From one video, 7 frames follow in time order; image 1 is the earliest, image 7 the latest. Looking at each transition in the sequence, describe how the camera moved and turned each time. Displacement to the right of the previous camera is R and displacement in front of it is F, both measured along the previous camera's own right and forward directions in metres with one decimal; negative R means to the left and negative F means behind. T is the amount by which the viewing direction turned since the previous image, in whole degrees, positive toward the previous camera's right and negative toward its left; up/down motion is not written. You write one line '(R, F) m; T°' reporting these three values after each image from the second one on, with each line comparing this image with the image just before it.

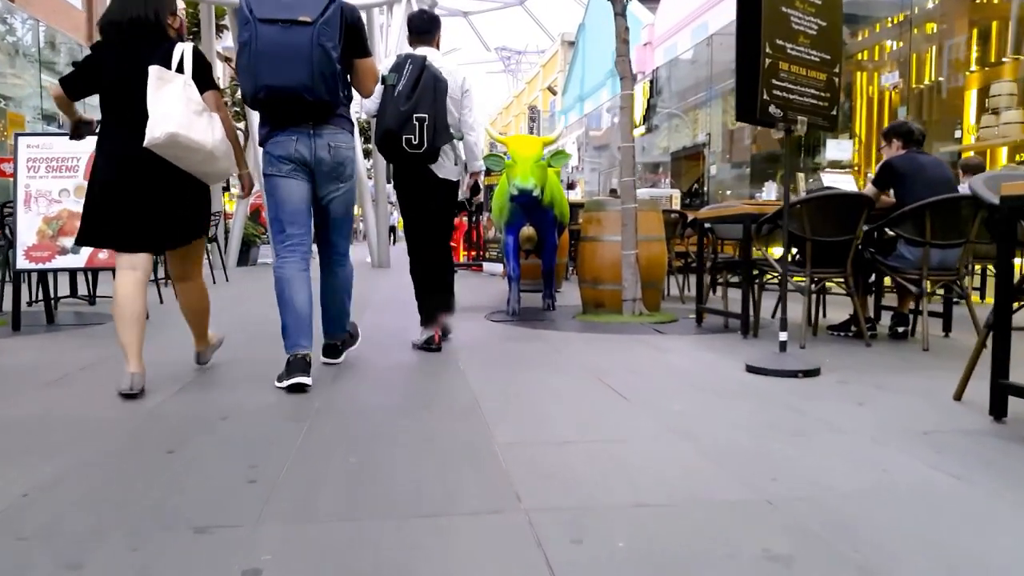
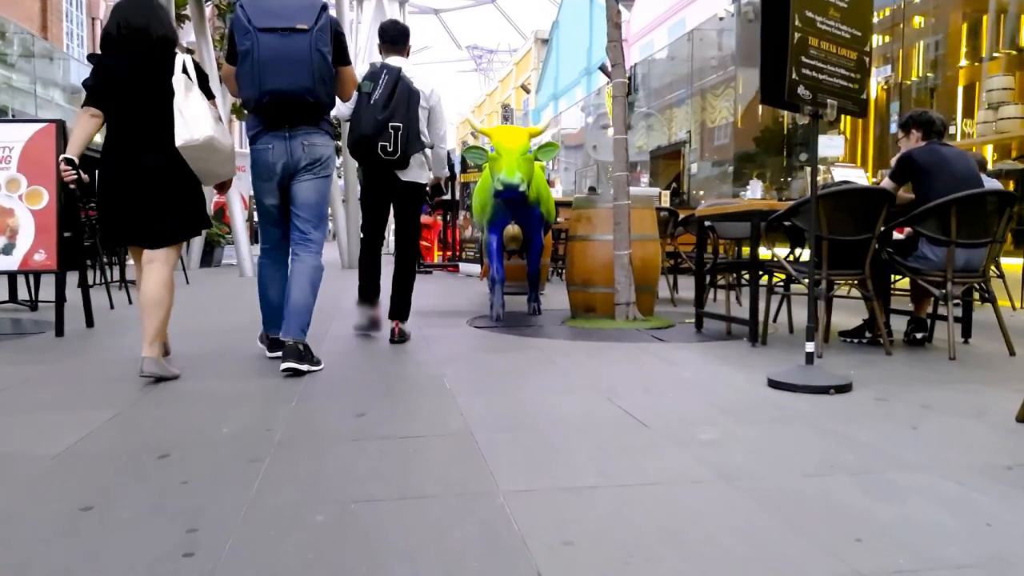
(-0.1, +0.5) m; +2°
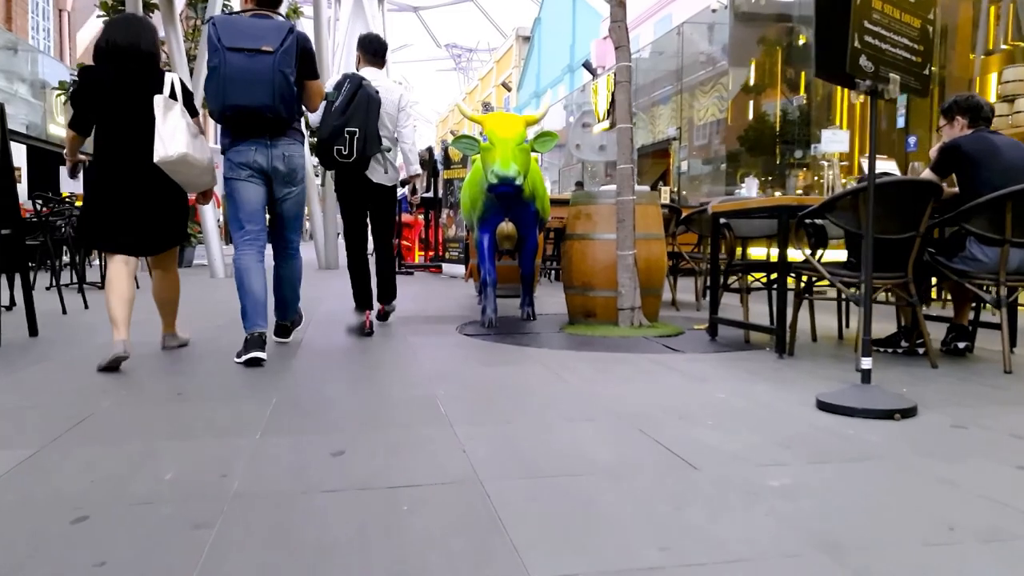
(-0.1, +0.5) m; +2°
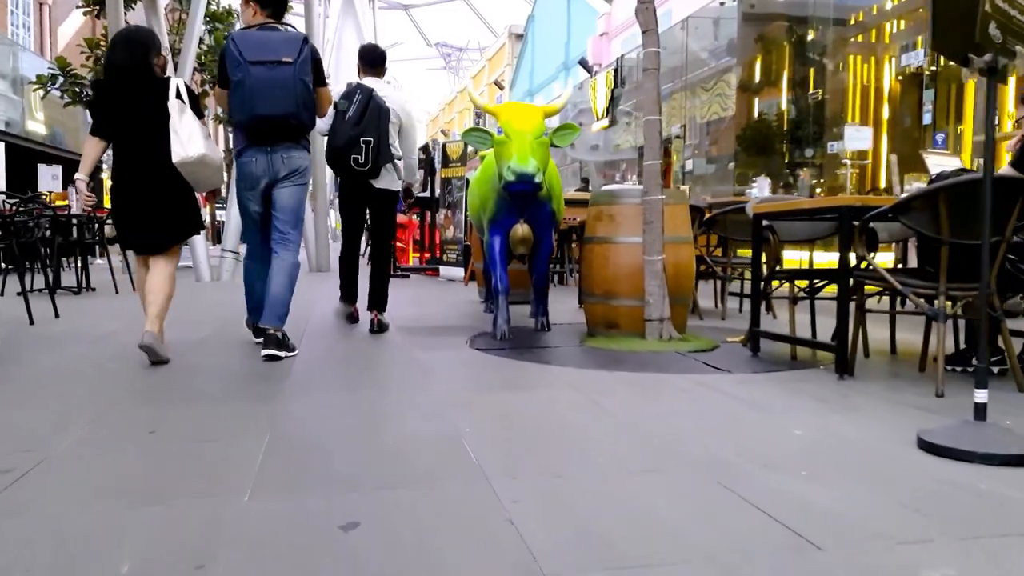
(-0.2, +0.5) m; +1°
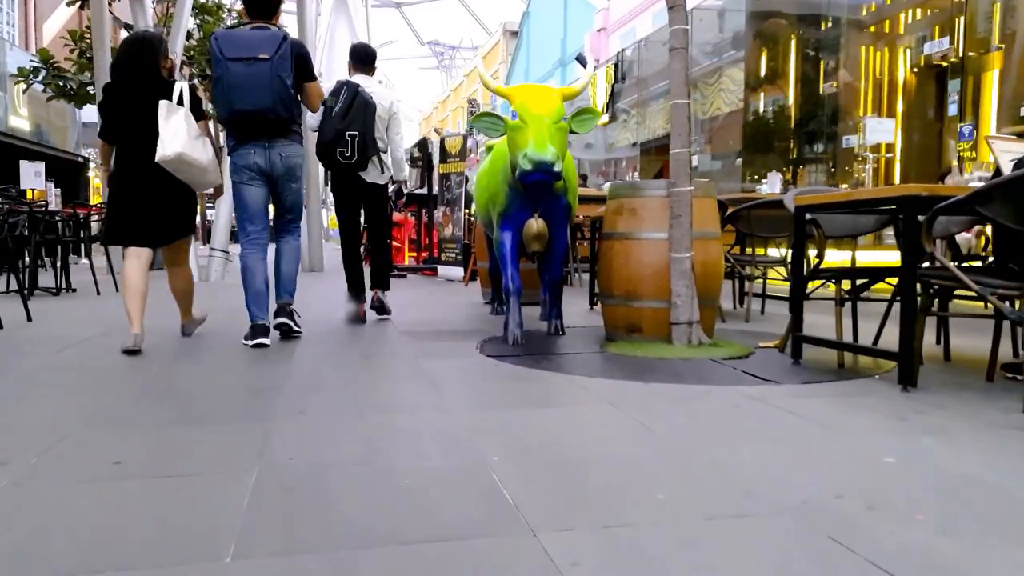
(-0.1, +0.4) m; +1°
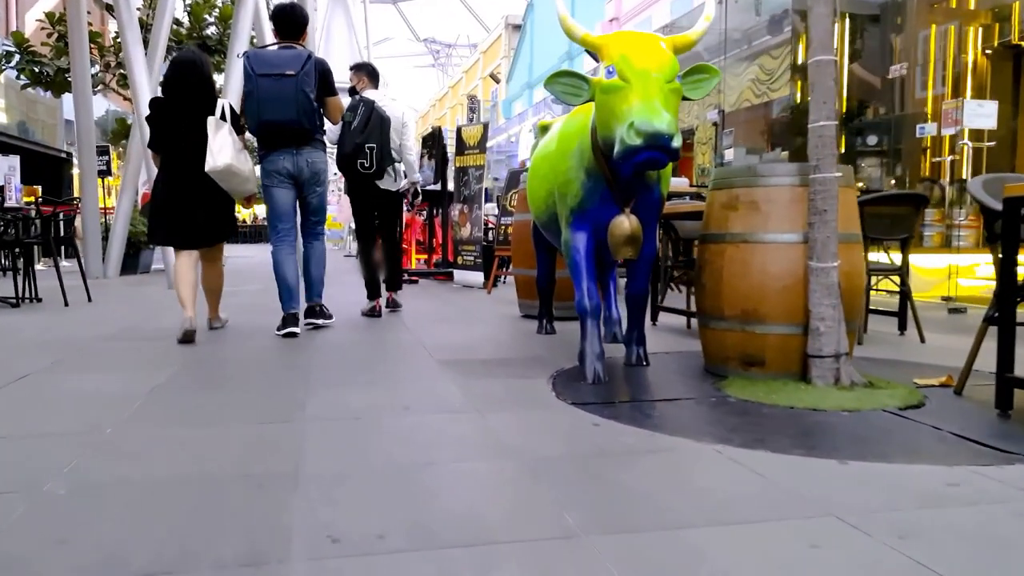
(-0.4, +1.2) m; 0°
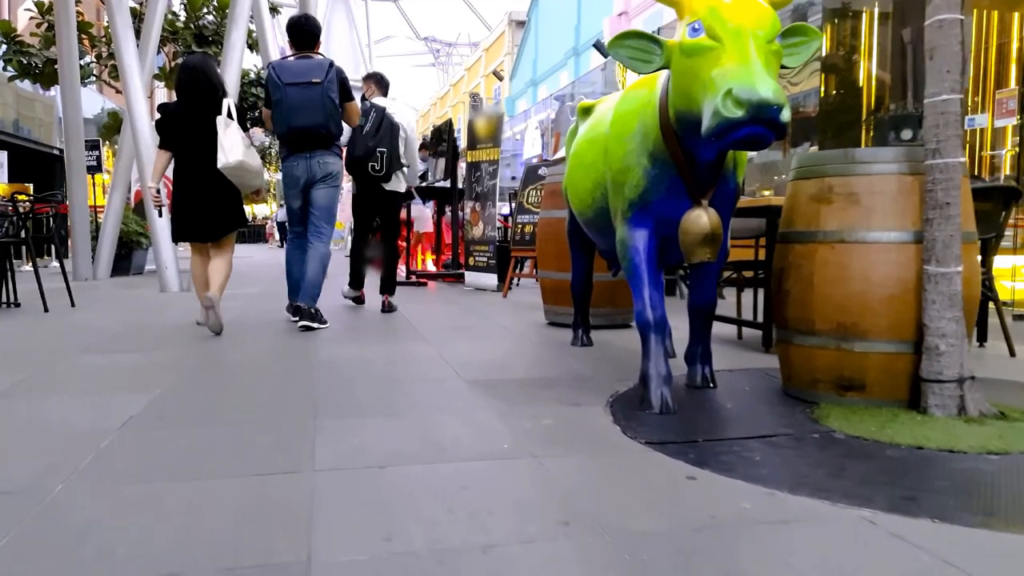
(-0.2, +0.6) m; 0°
